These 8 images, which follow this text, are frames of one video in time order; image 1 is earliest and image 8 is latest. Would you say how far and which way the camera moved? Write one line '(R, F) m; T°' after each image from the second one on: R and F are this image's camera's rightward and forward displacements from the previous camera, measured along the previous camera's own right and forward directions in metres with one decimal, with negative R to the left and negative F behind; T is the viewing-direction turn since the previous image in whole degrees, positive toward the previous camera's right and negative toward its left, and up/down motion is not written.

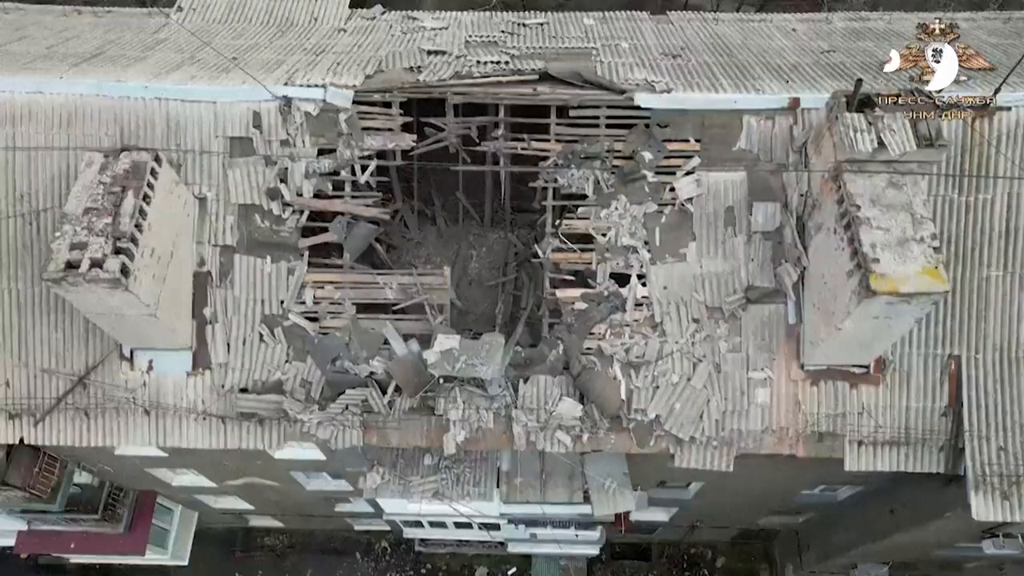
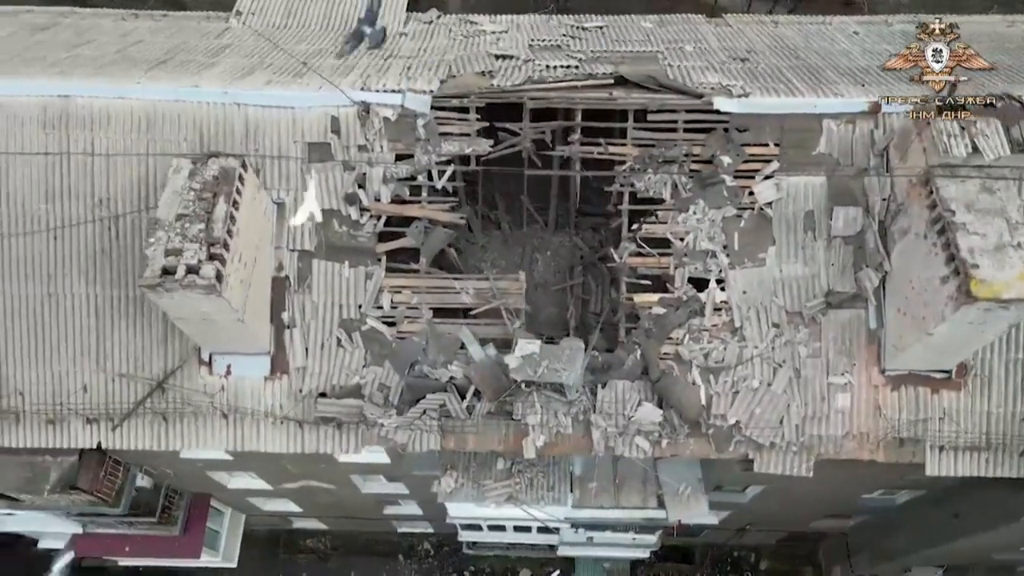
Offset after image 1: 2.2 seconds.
(-0.7, 0.0) m; 0°
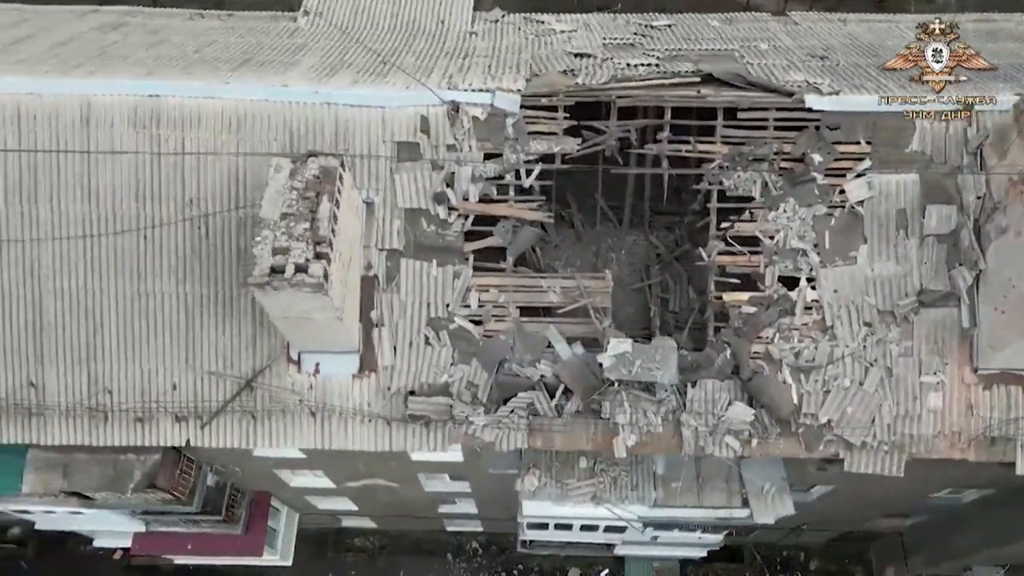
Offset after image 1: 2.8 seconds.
(-0.8, 0.0) m; 0°
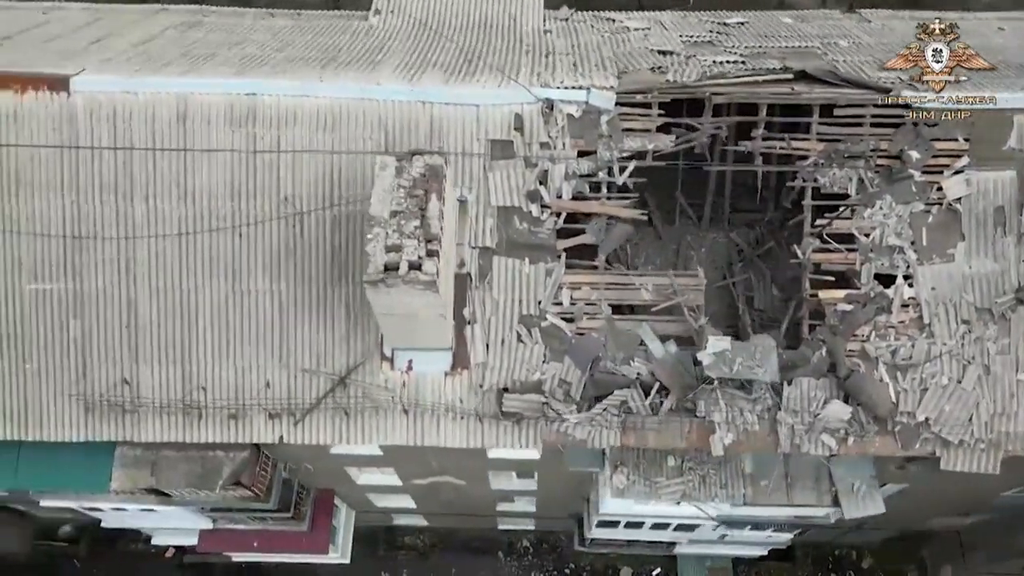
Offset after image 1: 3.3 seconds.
(-0.8, 0.0) m; -1°
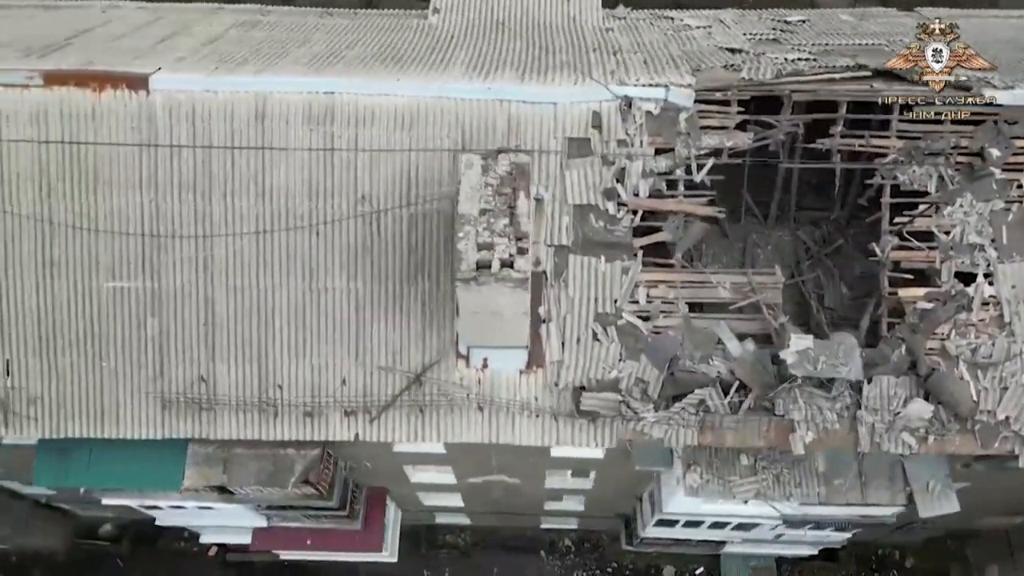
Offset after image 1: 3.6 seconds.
(-0.7, 0.0) m; 0°
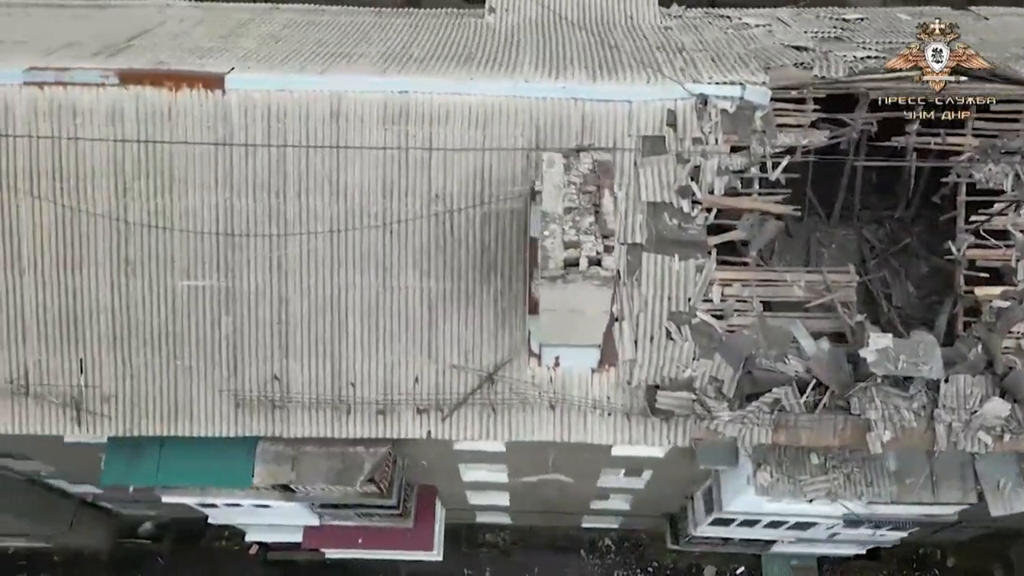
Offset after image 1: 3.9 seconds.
(-0.6, 0.0) m; 0°
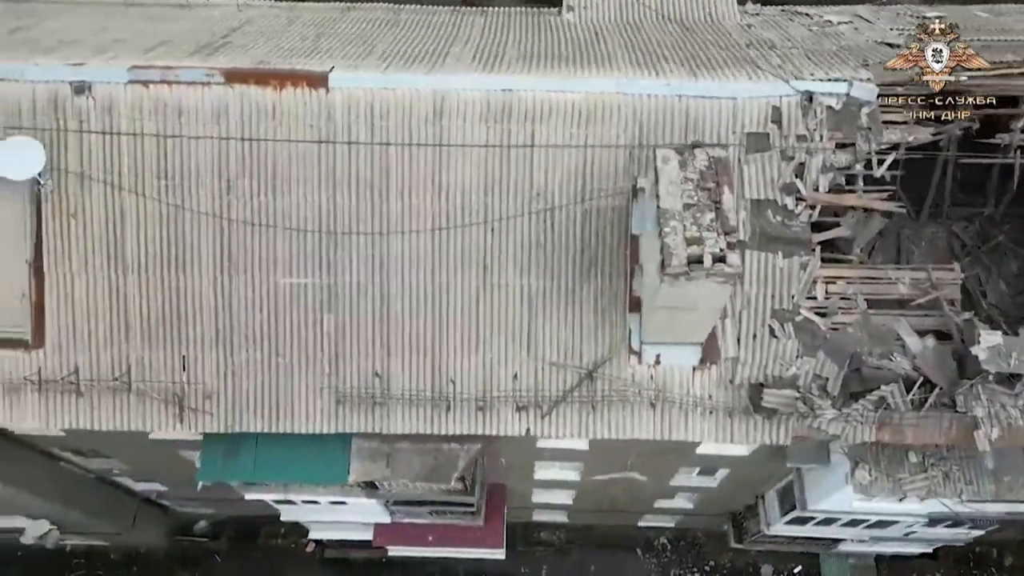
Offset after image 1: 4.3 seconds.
(-0.9, 0.0) m; 0°
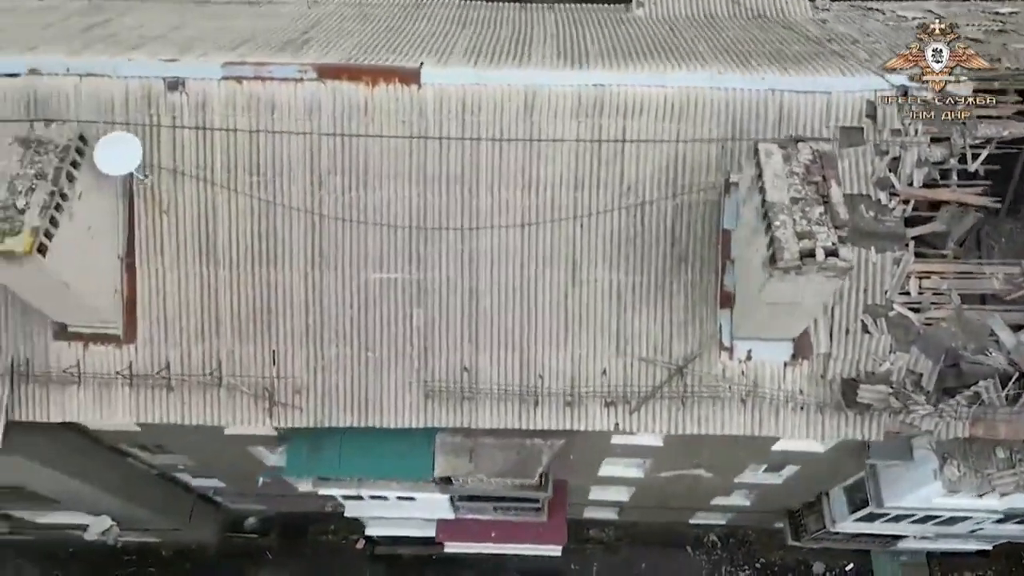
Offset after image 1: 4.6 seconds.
(-0.8, 0.0) m; 0°
